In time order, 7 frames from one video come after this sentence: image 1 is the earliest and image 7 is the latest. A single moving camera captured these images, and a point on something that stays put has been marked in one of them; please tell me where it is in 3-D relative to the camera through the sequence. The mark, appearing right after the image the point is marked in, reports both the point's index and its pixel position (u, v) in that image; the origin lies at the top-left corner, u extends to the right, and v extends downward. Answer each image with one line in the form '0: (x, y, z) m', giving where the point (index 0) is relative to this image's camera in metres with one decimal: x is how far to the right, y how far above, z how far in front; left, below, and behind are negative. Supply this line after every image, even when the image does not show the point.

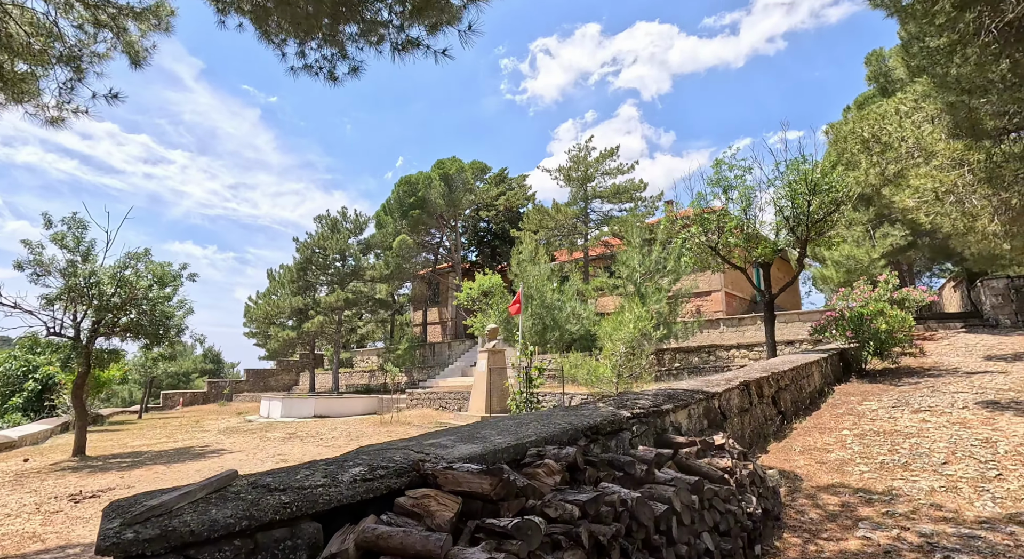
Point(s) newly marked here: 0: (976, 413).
0: (+4.7, -1.4, +5.4) m
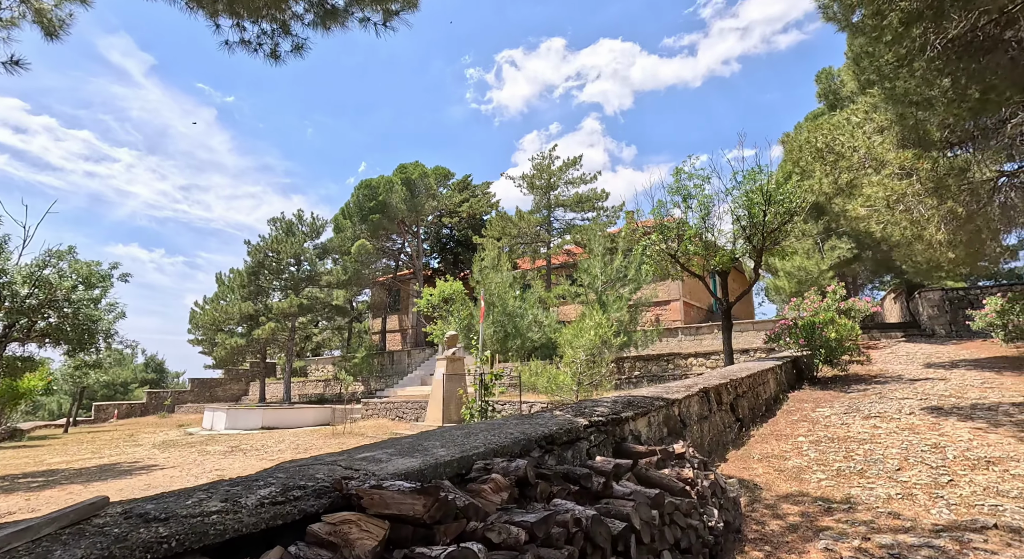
0: (+4.3, -1.4, +5.5) m
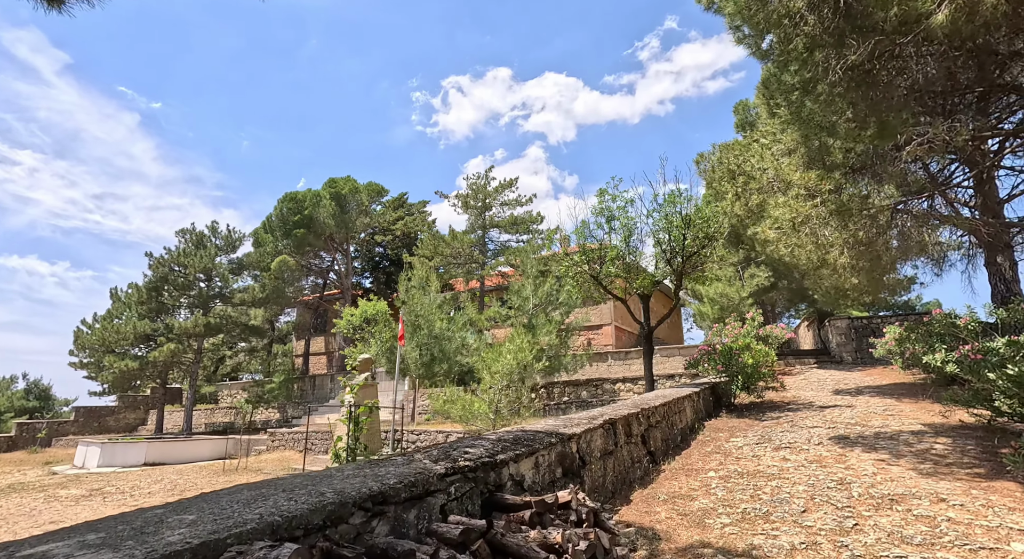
0: (+3.3, -1.7, +5.3) m
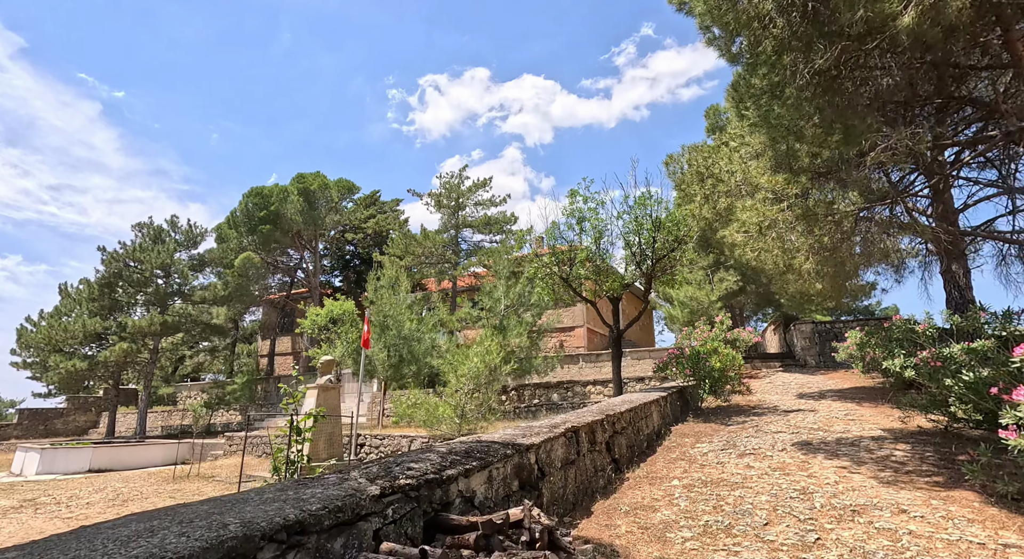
0: (+2.9, -1.8, +5.3) m
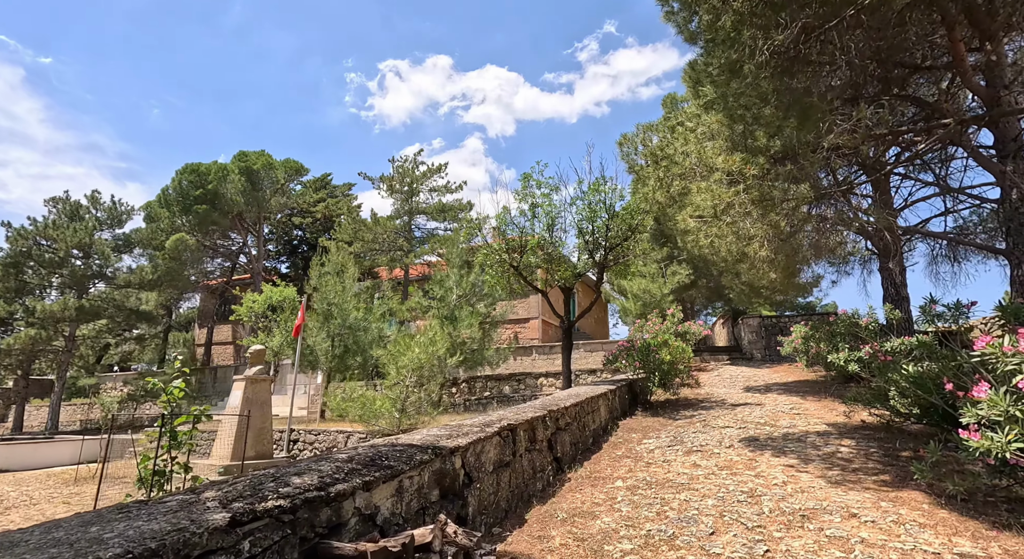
0: (+2.2, -1.7, +5.1) m
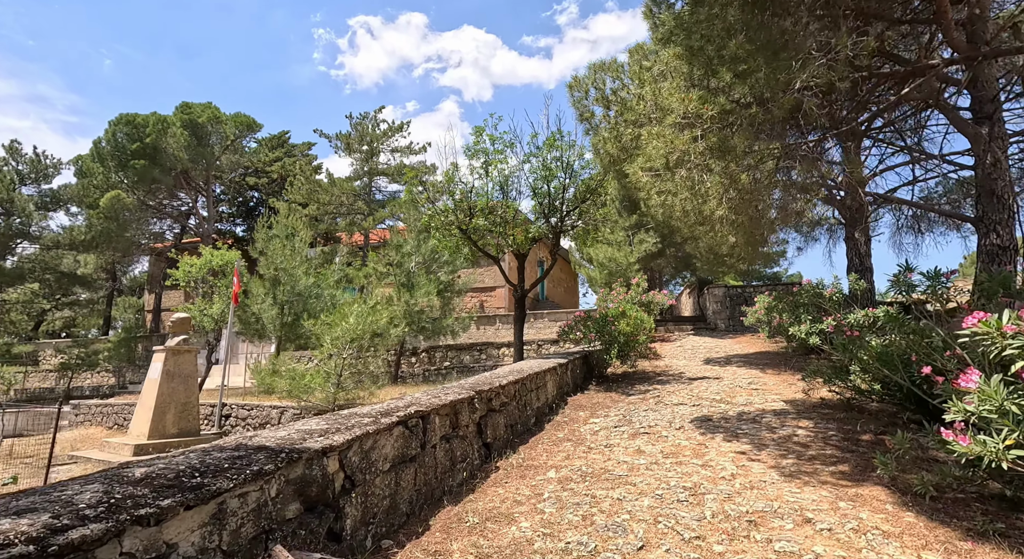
0: (+1.6, -1.4, +4.6) m
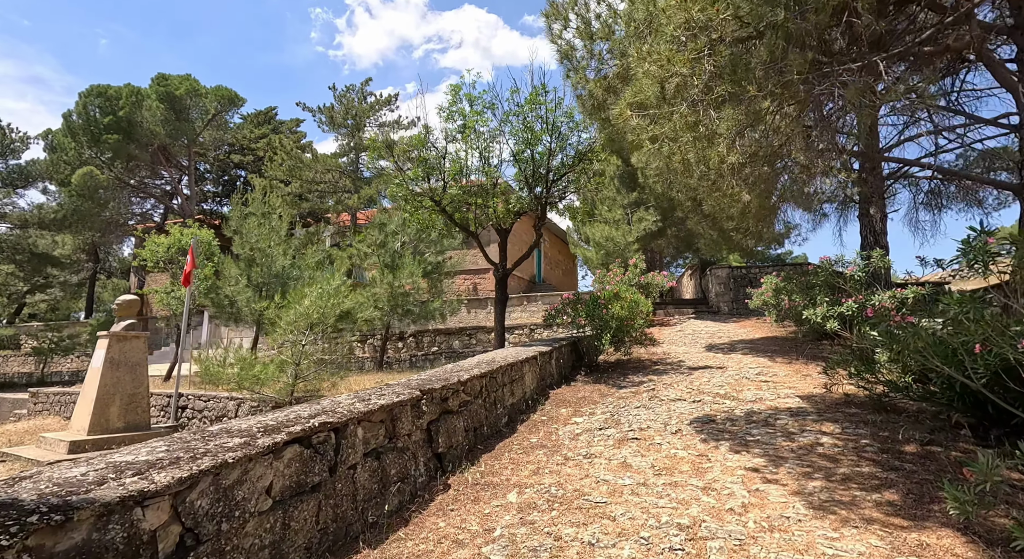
0: (+1.3, -1.2, +3.8) m
